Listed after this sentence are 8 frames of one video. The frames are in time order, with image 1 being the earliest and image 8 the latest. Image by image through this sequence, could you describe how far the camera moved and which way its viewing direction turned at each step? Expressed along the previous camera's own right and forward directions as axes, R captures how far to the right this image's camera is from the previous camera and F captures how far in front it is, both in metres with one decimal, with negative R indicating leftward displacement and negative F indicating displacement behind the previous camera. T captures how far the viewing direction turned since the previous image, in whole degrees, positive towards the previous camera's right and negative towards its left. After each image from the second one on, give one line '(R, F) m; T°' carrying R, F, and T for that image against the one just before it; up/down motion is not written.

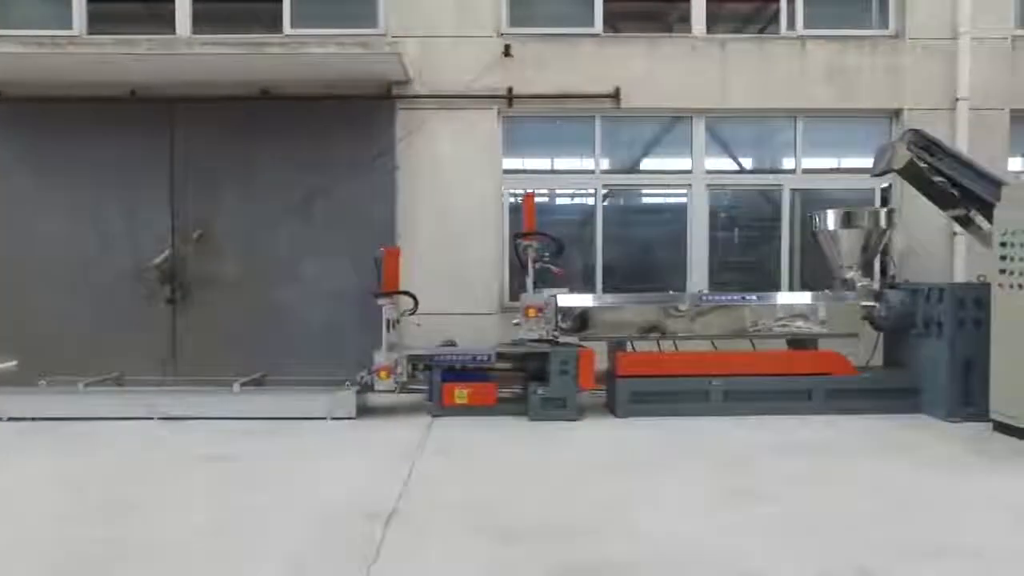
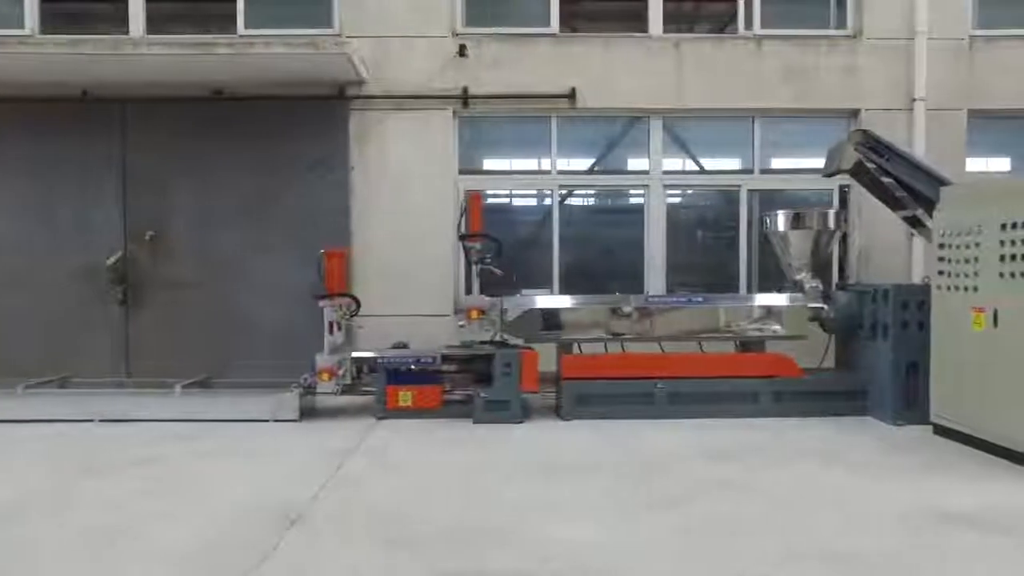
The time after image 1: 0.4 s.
(+0.6, 0.0) m; 0°
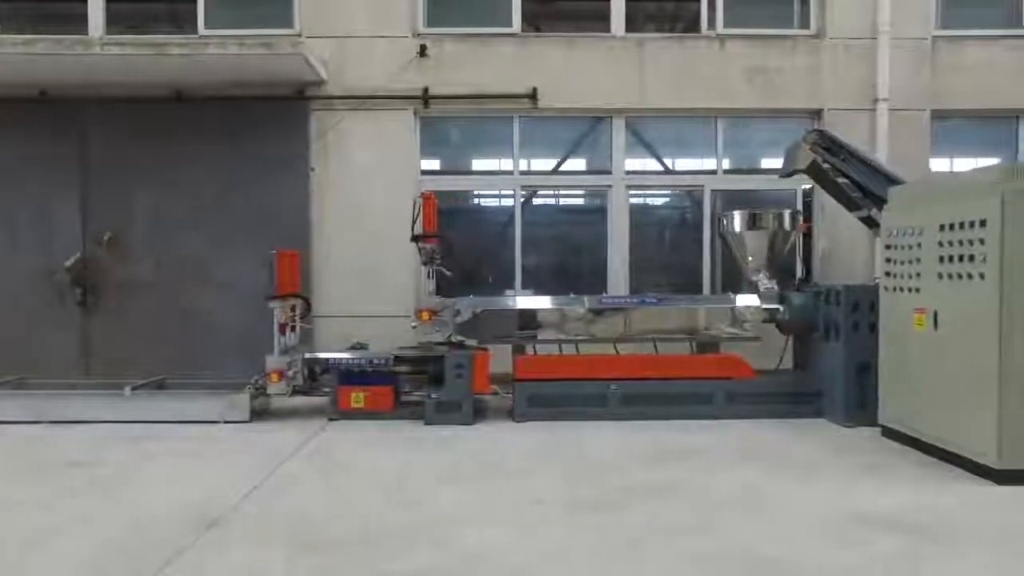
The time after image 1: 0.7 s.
(+0.5, 0.0) m; 0°
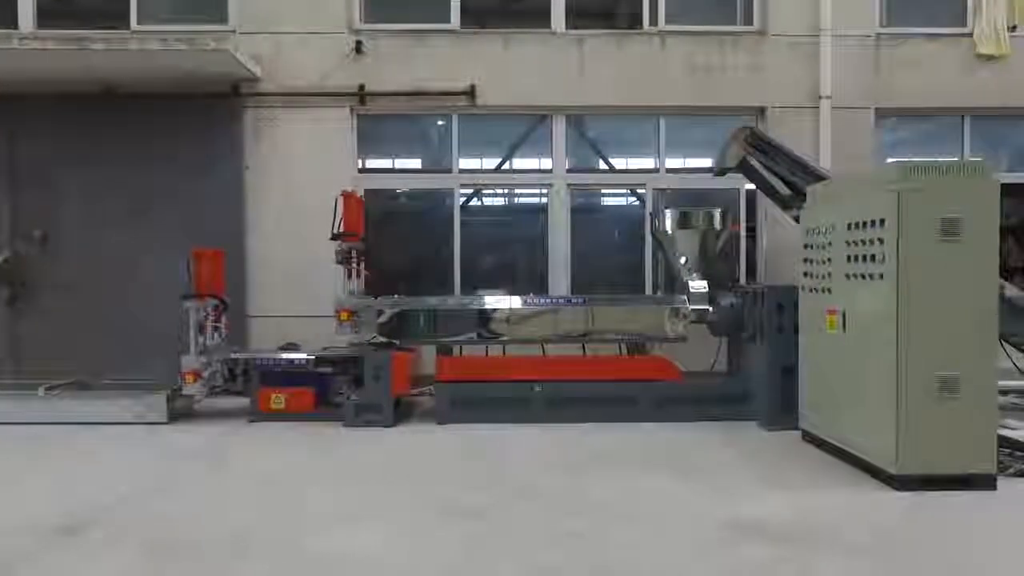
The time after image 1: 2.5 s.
(+0.7, +0.1) m; 0°
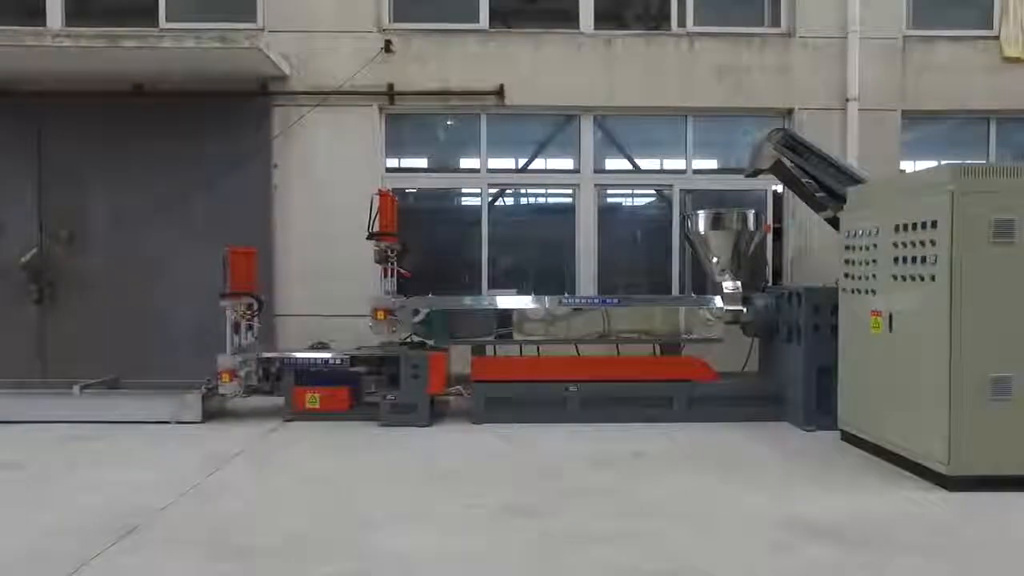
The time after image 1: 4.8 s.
(-0.4, 0.0) m; 0°
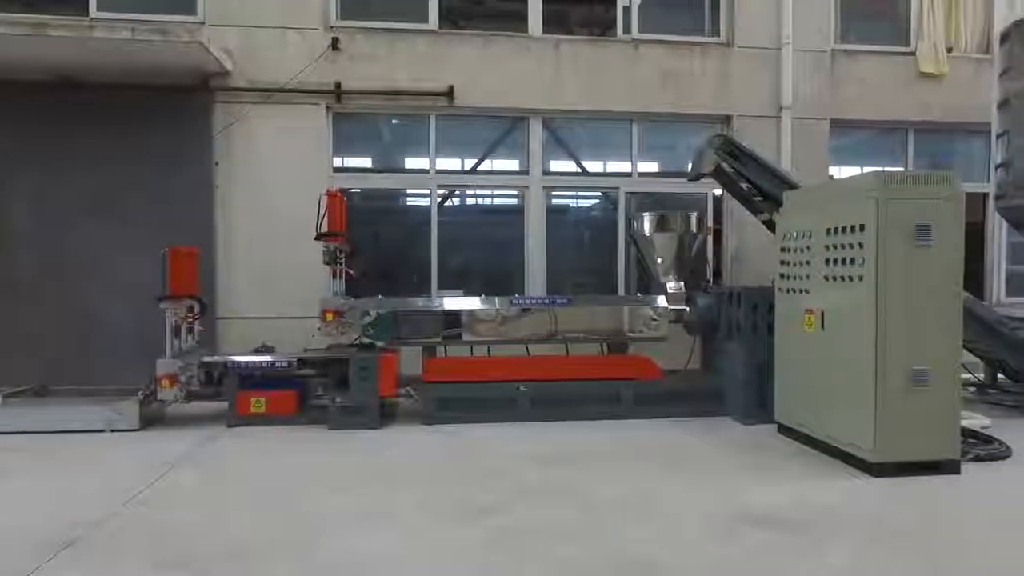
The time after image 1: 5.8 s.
(-0.1, 0.0) m; +5°
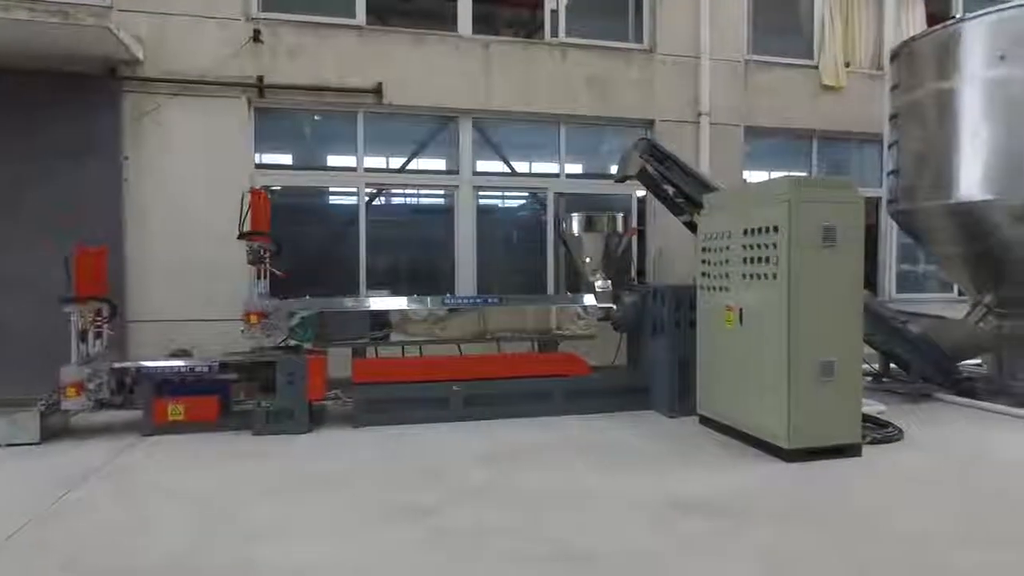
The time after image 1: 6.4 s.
(-0.1, 0.0) m; +7°
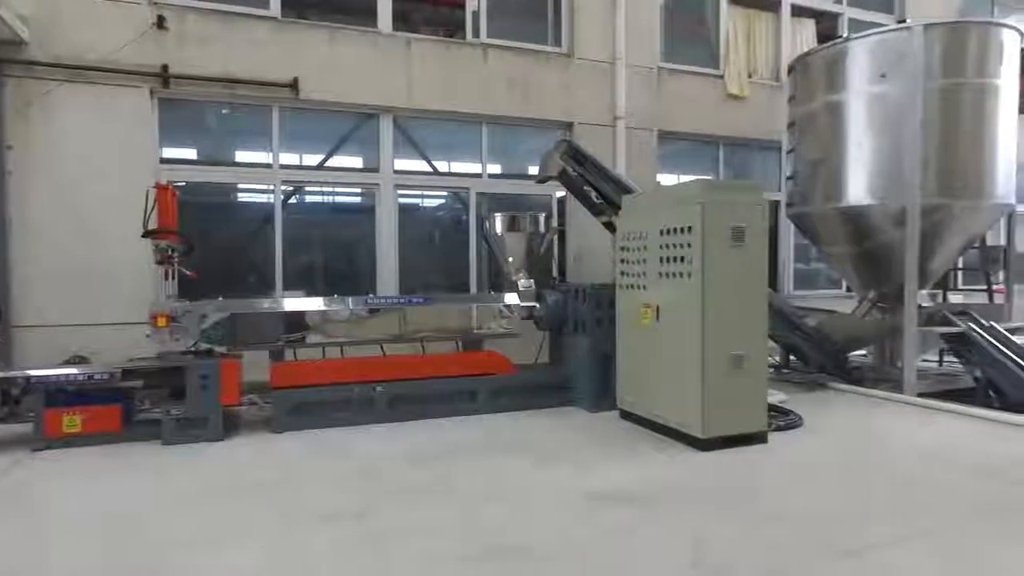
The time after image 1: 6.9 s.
(-0.1, 0.0) m; +7°
